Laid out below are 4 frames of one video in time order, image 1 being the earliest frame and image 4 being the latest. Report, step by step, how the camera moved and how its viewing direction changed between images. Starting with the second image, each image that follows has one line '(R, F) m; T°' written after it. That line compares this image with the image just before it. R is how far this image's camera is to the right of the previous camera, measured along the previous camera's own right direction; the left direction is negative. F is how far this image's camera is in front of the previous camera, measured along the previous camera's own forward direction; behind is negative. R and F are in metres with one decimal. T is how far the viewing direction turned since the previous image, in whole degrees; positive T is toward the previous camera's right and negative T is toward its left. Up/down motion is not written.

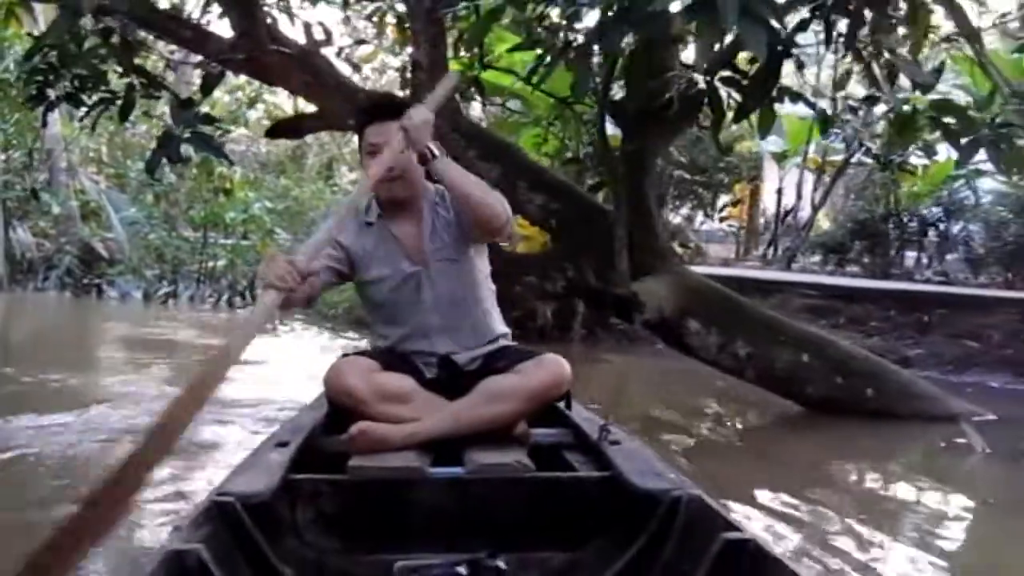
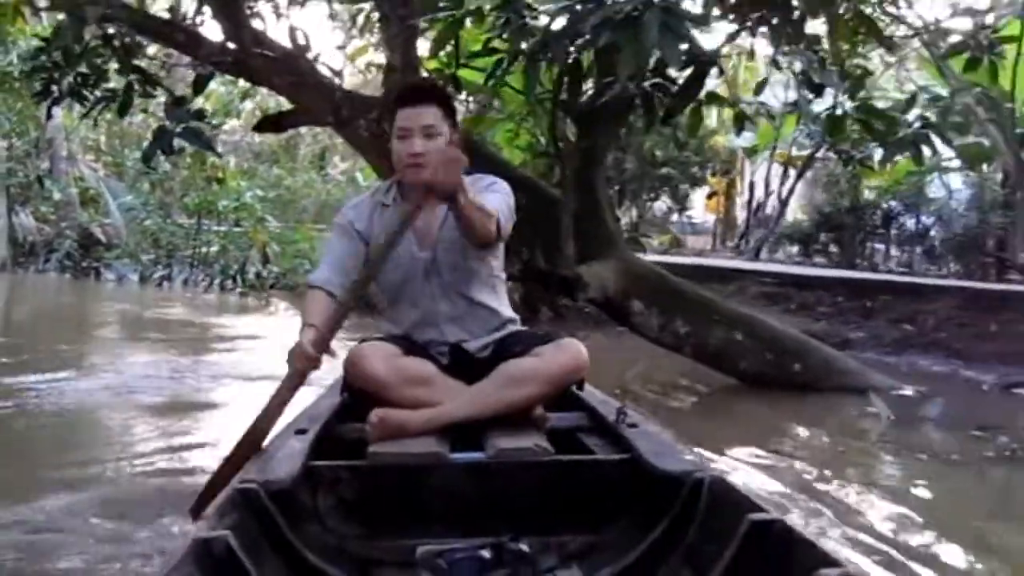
(+0.1, -0.4) m; 0°
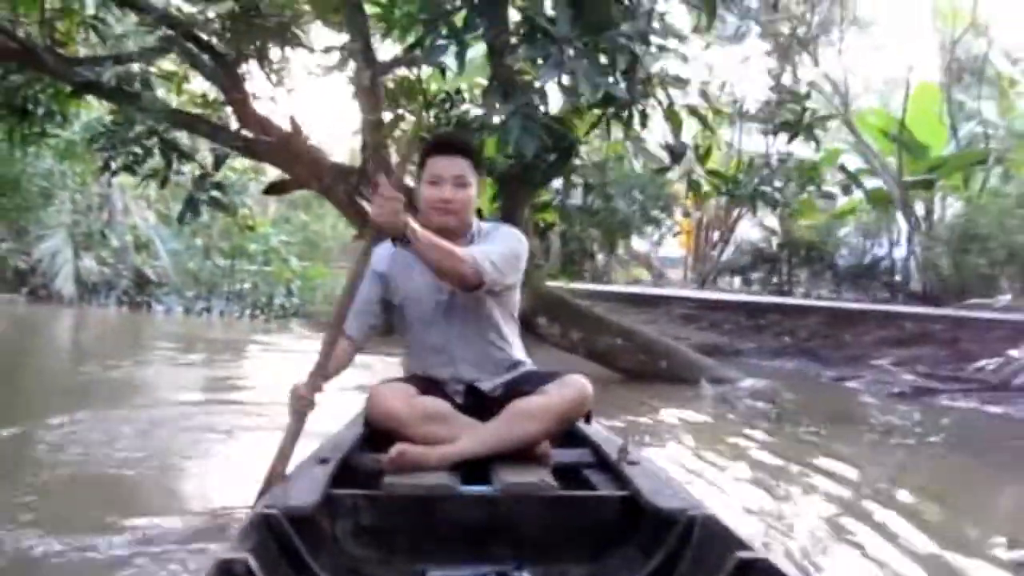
(+0.5, -1.3) m; -2°
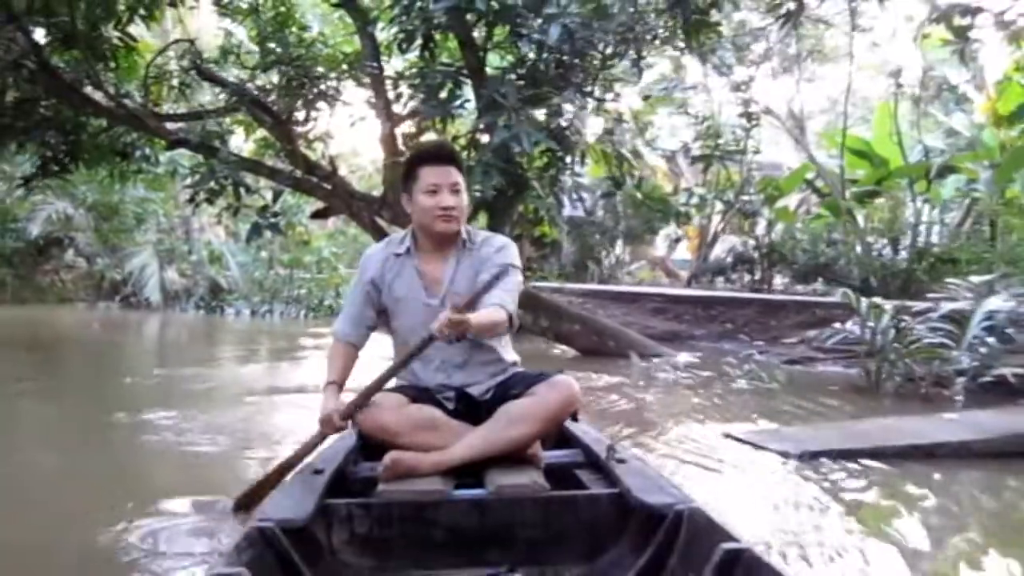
(+0.5, -1.6) m; -3°
